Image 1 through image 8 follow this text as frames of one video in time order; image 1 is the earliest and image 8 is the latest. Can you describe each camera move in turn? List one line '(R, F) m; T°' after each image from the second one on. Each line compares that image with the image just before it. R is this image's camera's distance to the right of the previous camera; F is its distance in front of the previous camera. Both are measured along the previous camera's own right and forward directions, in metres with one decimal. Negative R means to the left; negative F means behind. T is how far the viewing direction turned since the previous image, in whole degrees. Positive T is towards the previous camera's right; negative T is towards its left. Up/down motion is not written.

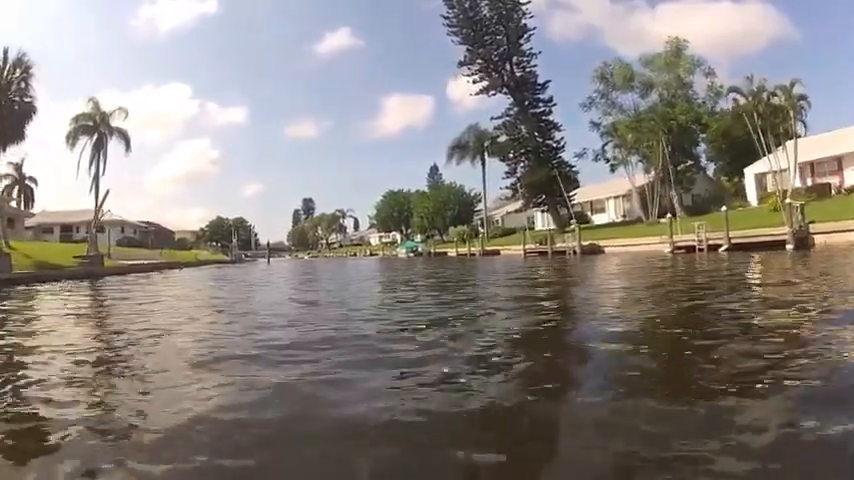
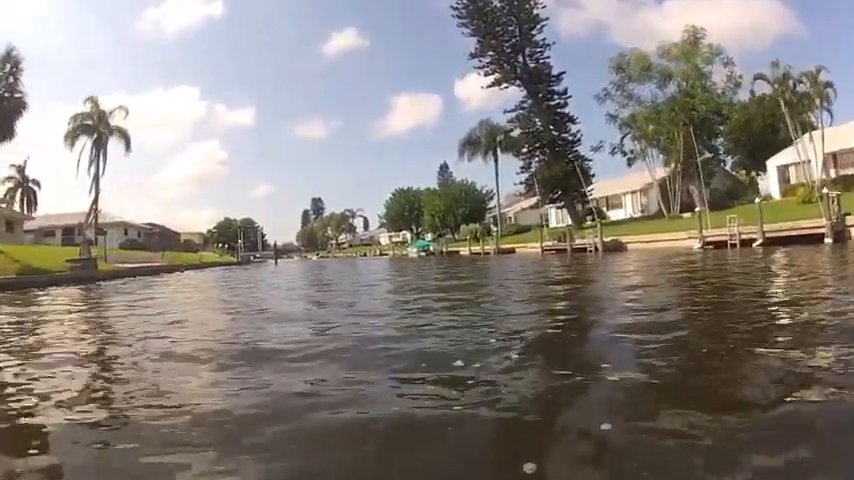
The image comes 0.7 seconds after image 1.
(-0.1, +1.2) m; -1°
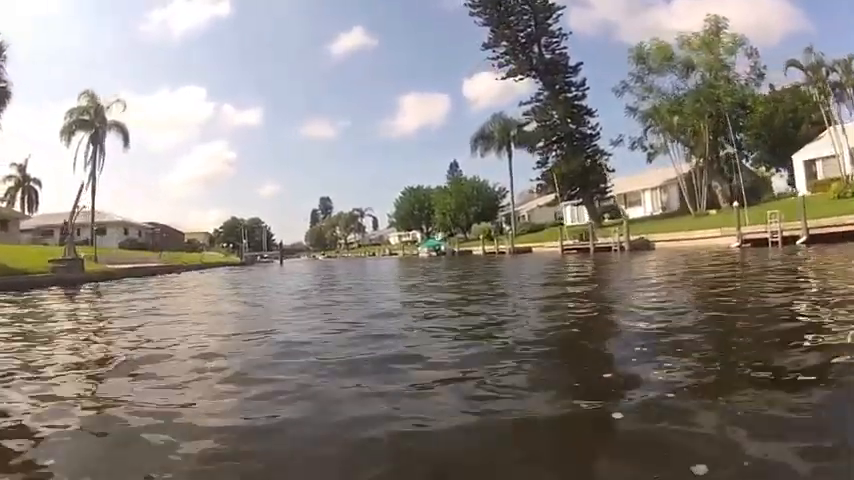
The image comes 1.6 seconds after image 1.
(-0.1, +1.4) m; -1°
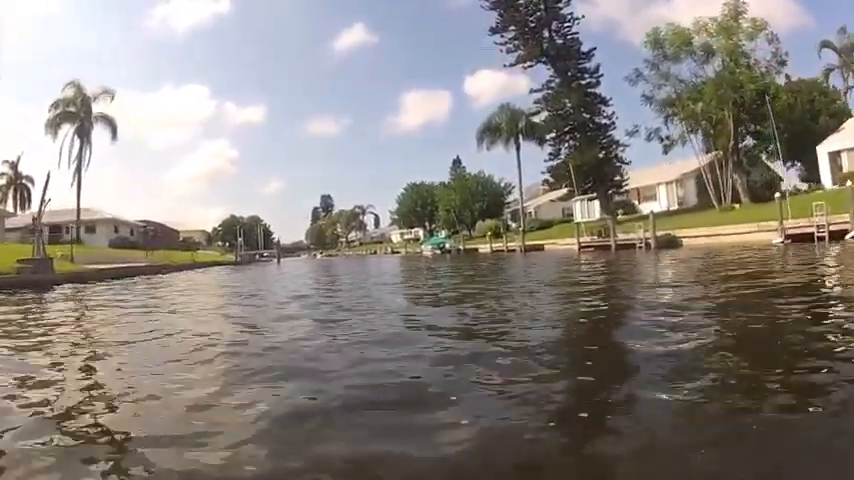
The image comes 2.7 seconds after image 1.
(-0.2, +1.7) m; 0°
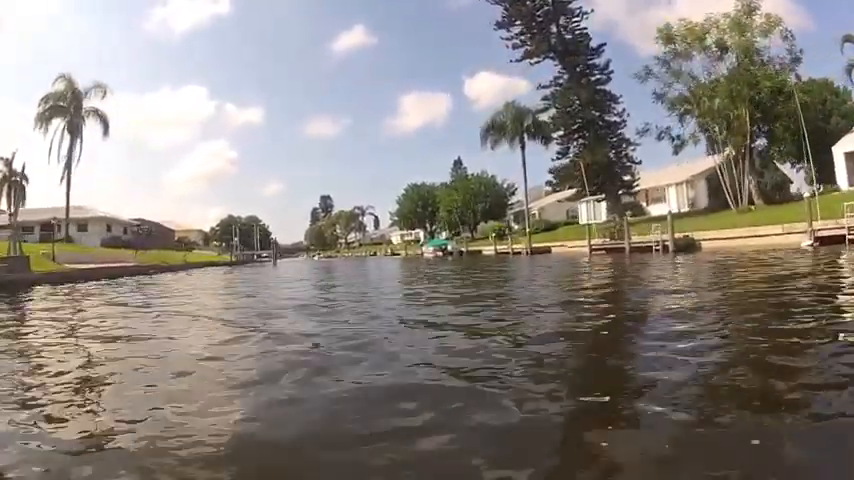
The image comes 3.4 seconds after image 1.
(-0.1, +1.0) m; 0°
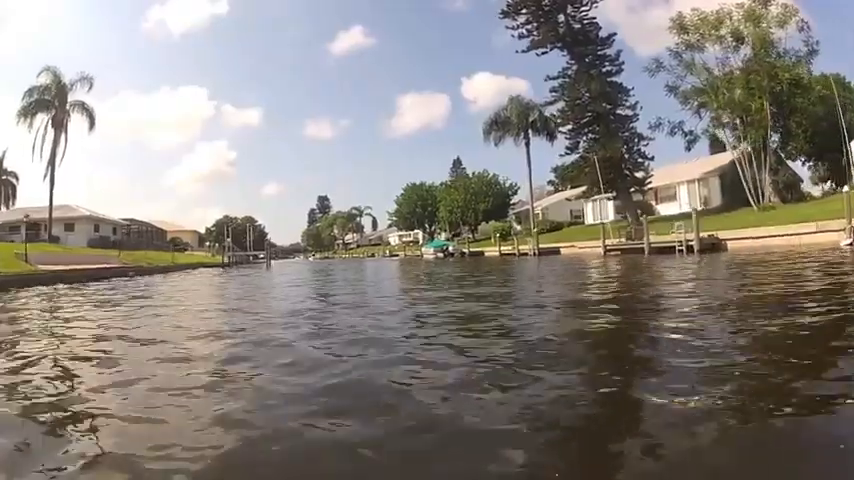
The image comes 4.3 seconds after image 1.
(-0.1, +1.4) m; 0°
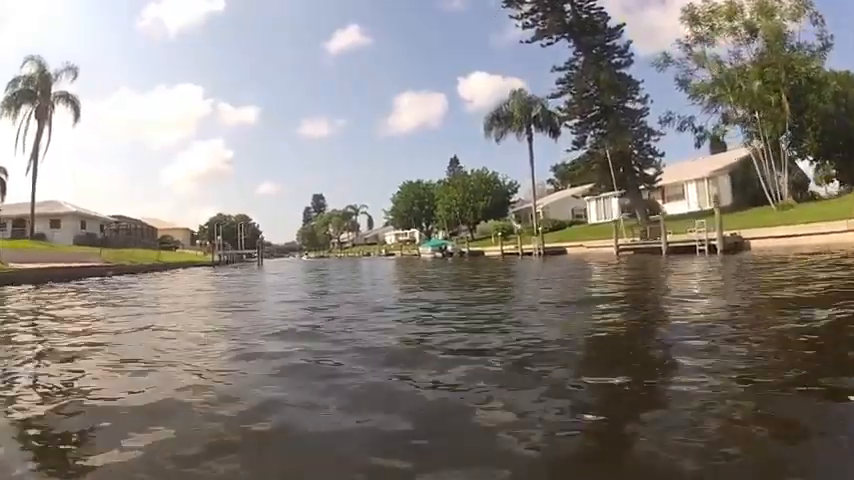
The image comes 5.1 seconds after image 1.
(-0.1, +1.2) m; 0°
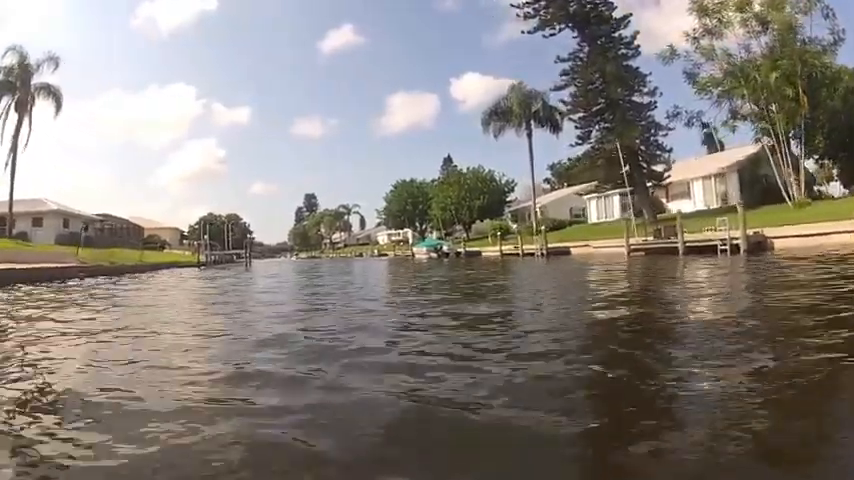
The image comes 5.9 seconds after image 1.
(-0.2, +1.2) m; +1°
